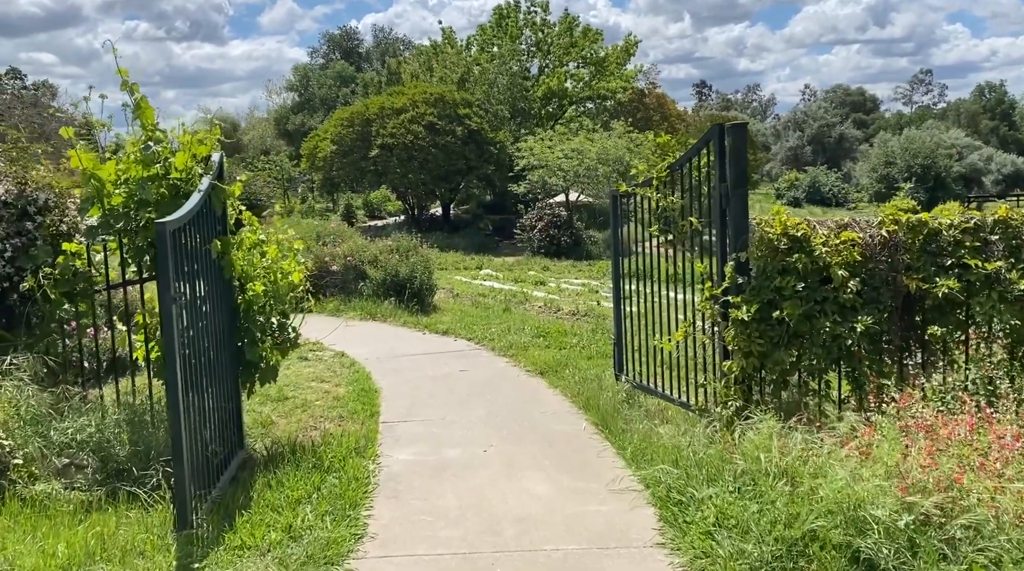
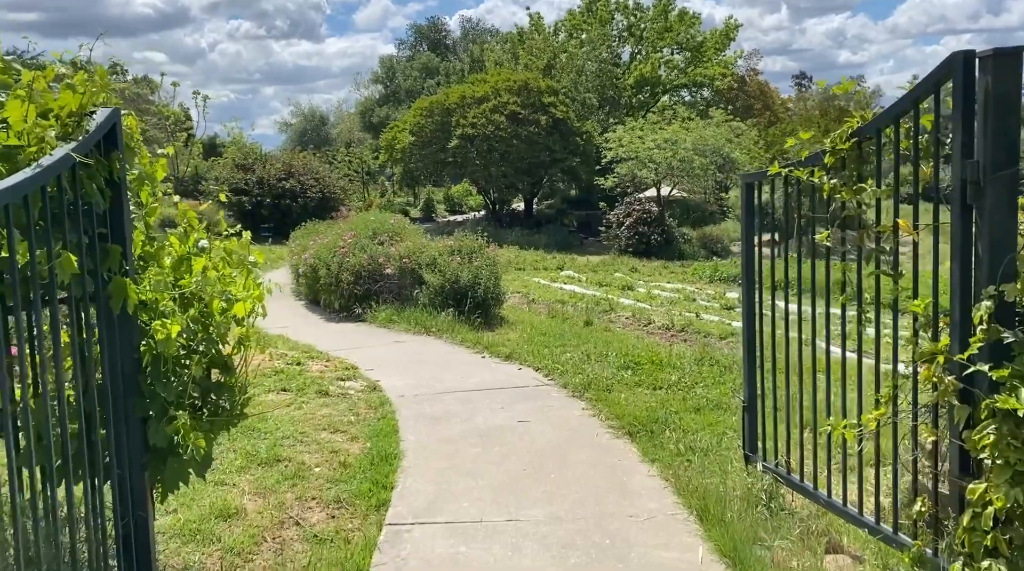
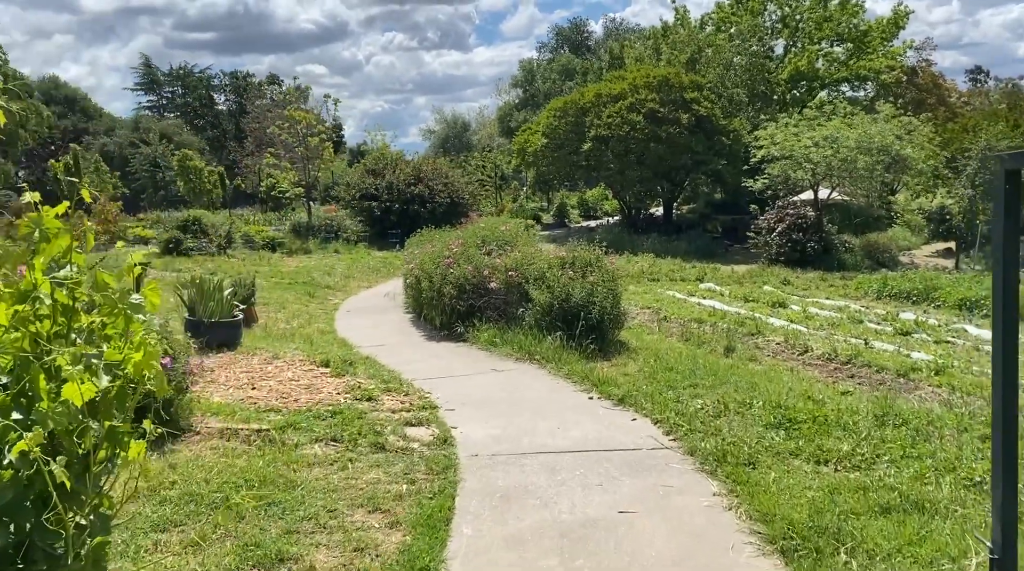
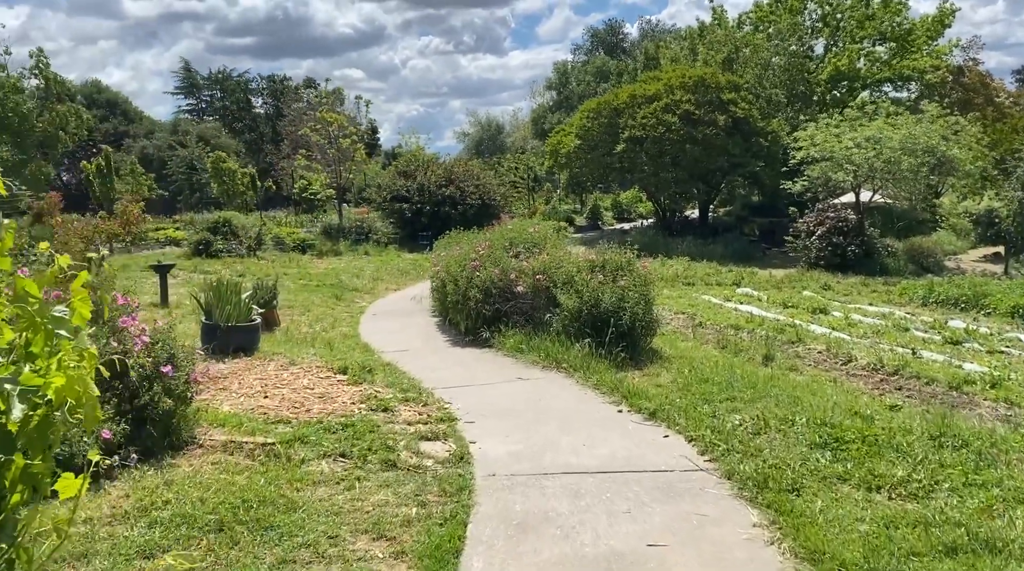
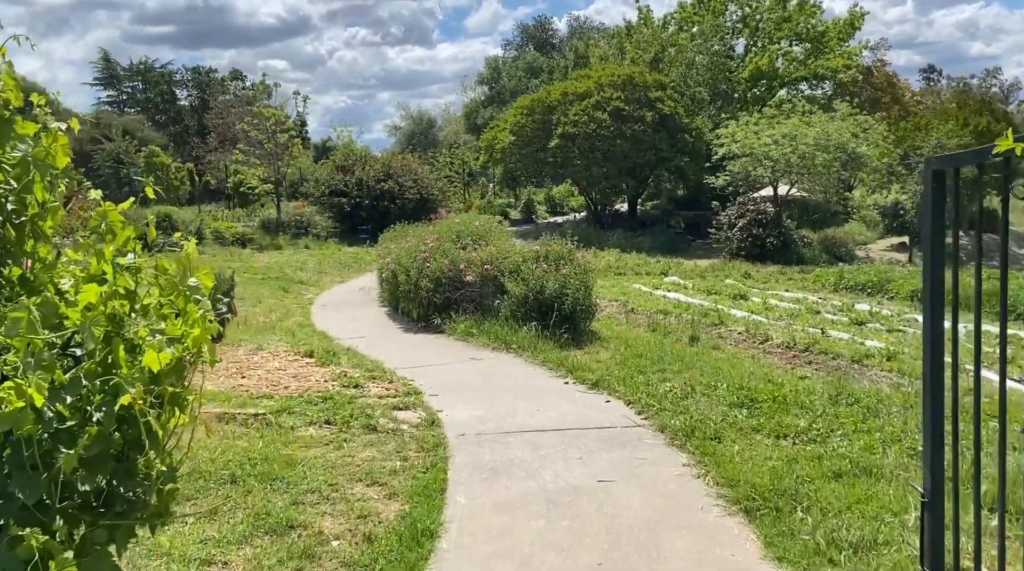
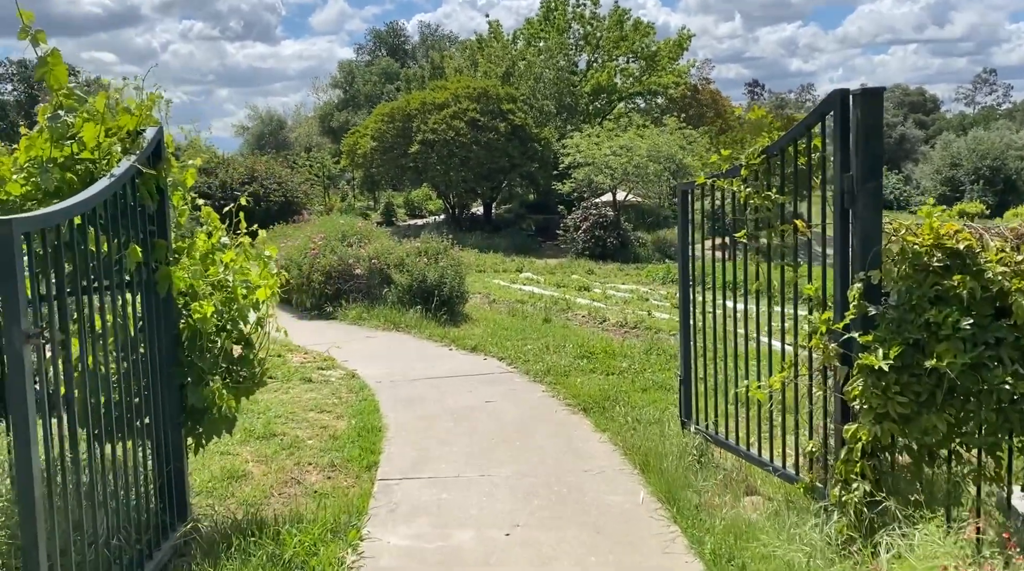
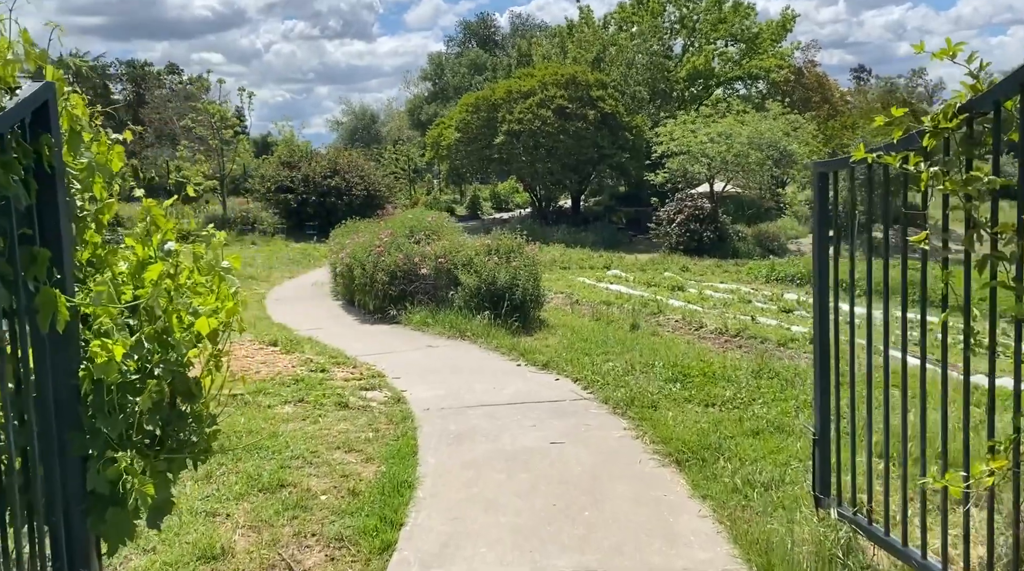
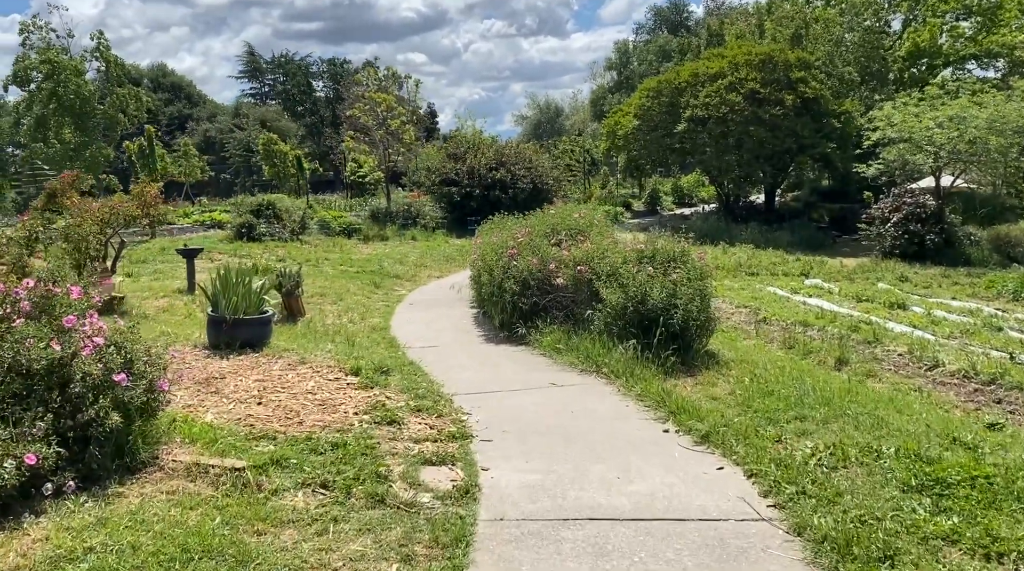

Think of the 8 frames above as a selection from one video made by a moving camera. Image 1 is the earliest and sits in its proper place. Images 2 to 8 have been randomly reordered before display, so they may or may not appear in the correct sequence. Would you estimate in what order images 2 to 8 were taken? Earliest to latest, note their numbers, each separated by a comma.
6, 2, 7, 5, 3, 4, 8
